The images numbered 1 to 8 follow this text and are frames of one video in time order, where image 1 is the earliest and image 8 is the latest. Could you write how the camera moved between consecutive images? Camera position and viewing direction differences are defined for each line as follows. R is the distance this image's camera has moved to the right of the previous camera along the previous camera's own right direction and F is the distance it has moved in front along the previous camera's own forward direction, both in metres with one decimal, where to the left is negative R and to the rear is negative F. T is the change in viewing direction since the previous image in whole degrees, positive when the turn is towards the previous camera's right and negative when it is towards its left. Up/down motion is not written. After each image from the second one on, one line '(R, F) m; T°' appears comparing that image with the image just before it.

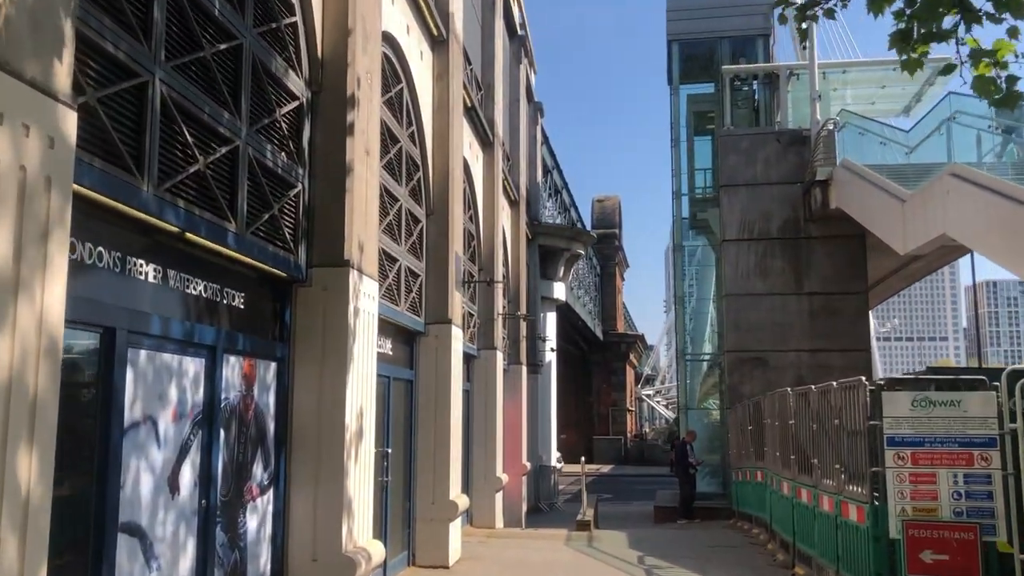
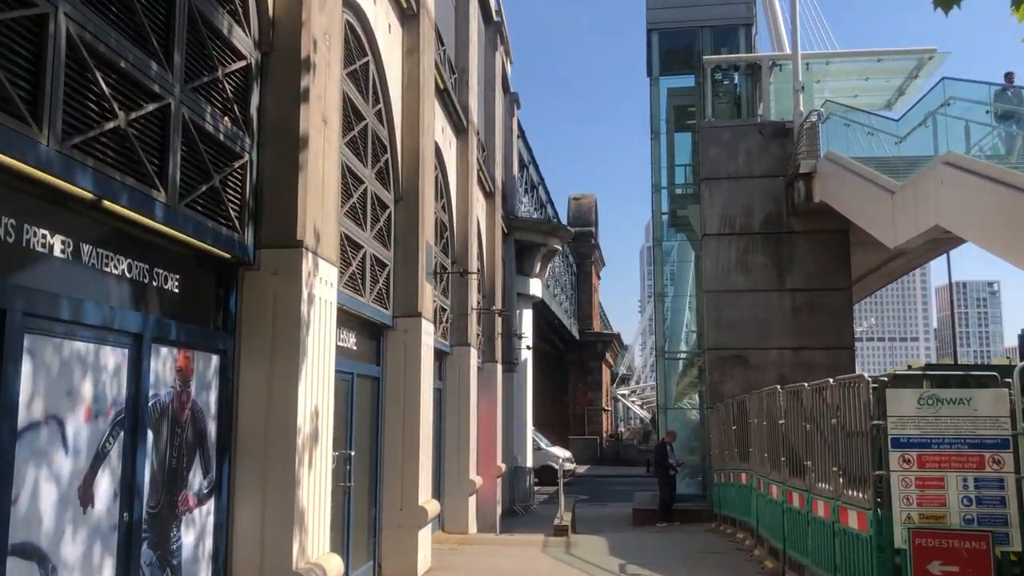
(0.0, +0.6) m; +1°
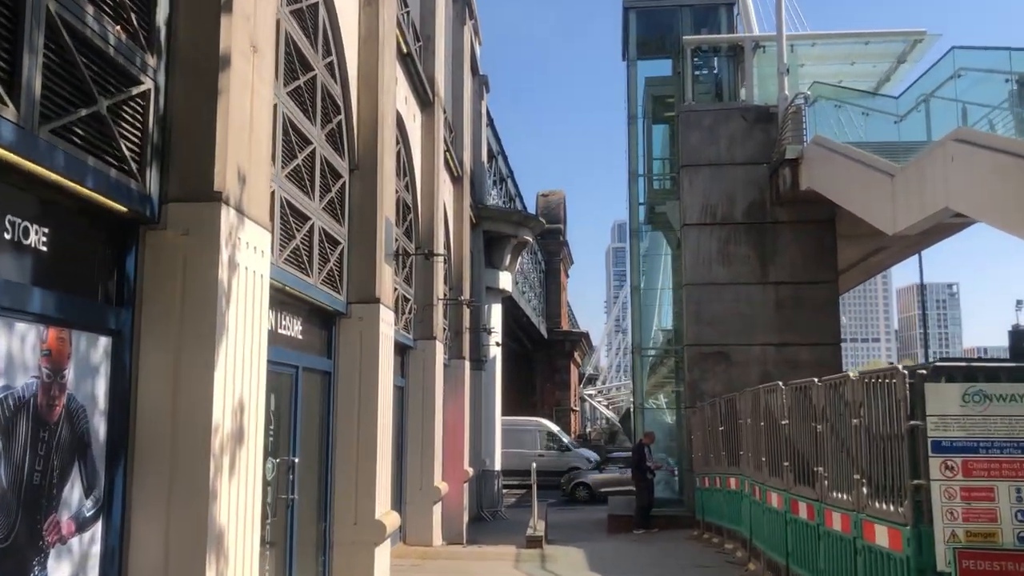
(0.0, +1.0) m; +2°
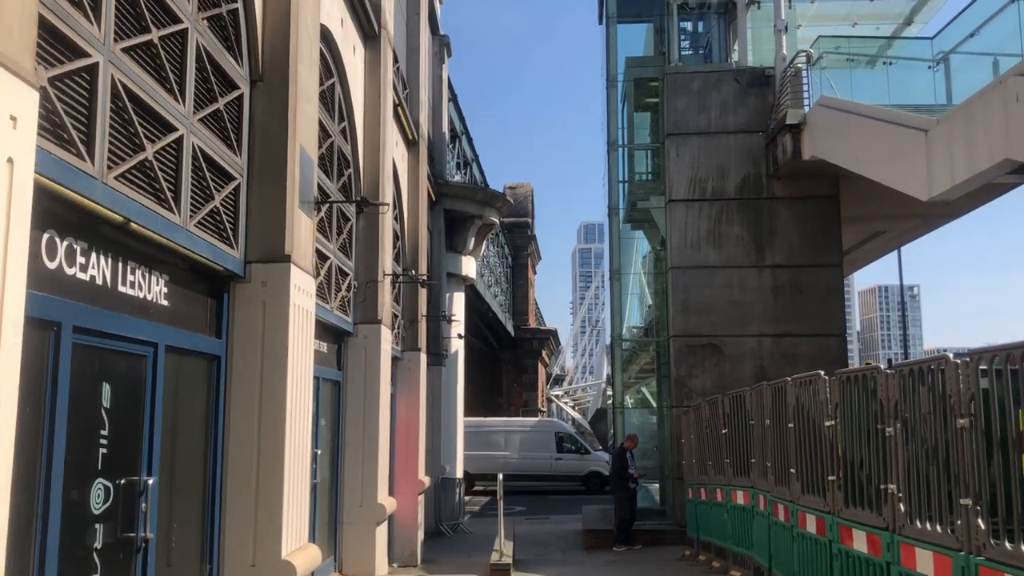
(0.0, +1.9) m; +2°
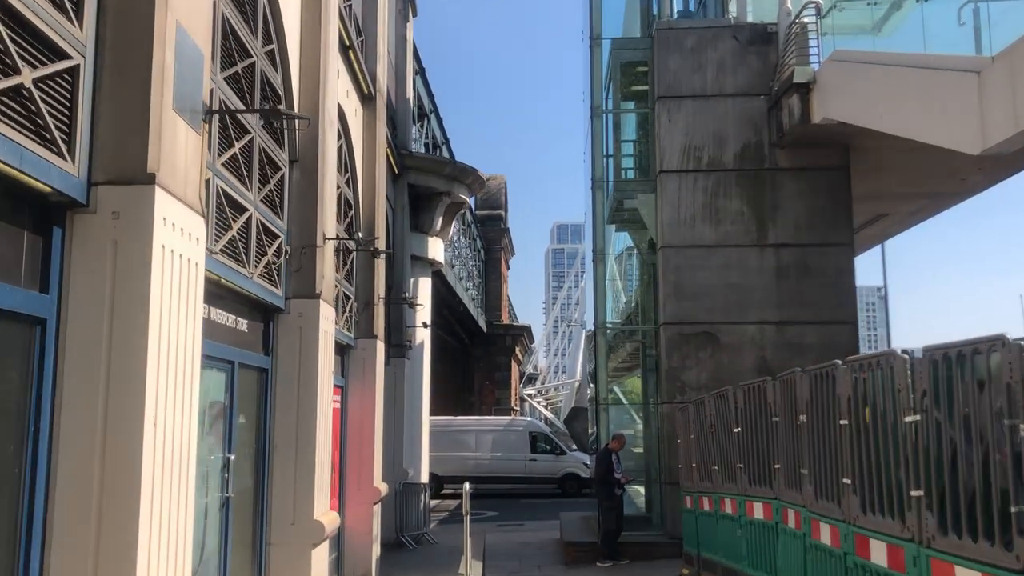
(0.0, +1.7) m; +2°
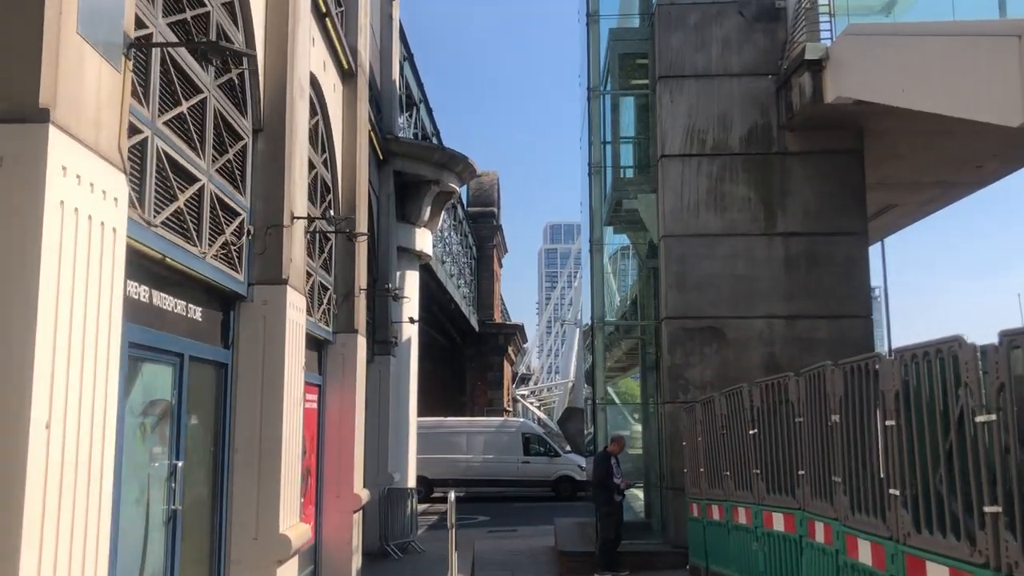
(0.0, +0.8) m; 0°
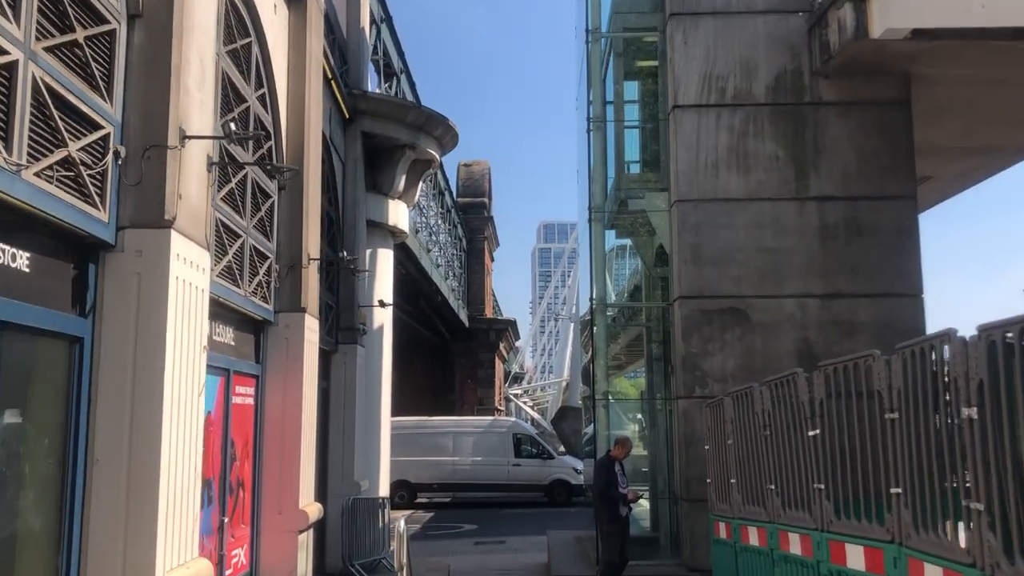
(+0.1, +1.8) m; 0°
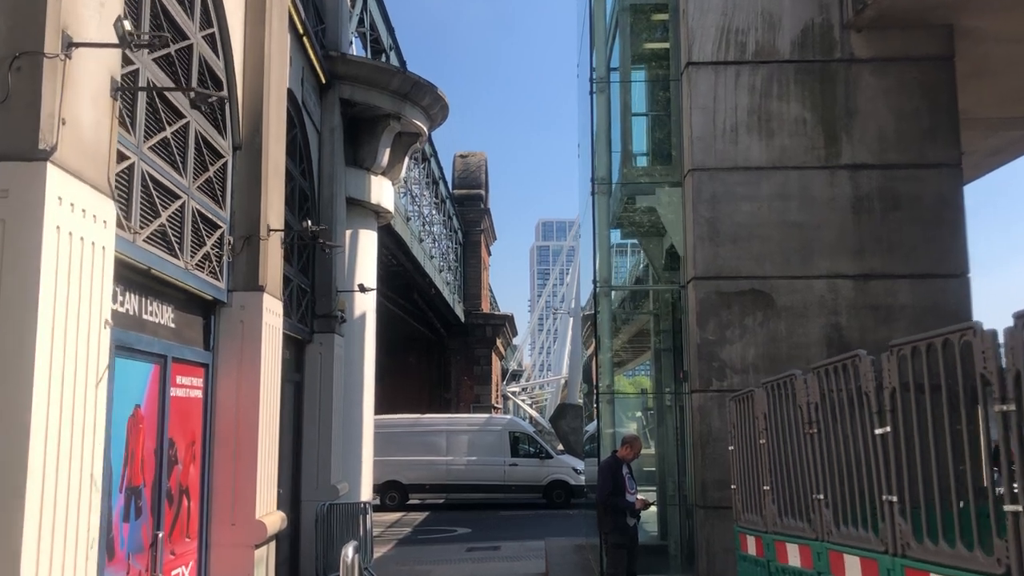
(0.0, +1.1) m; 0°
